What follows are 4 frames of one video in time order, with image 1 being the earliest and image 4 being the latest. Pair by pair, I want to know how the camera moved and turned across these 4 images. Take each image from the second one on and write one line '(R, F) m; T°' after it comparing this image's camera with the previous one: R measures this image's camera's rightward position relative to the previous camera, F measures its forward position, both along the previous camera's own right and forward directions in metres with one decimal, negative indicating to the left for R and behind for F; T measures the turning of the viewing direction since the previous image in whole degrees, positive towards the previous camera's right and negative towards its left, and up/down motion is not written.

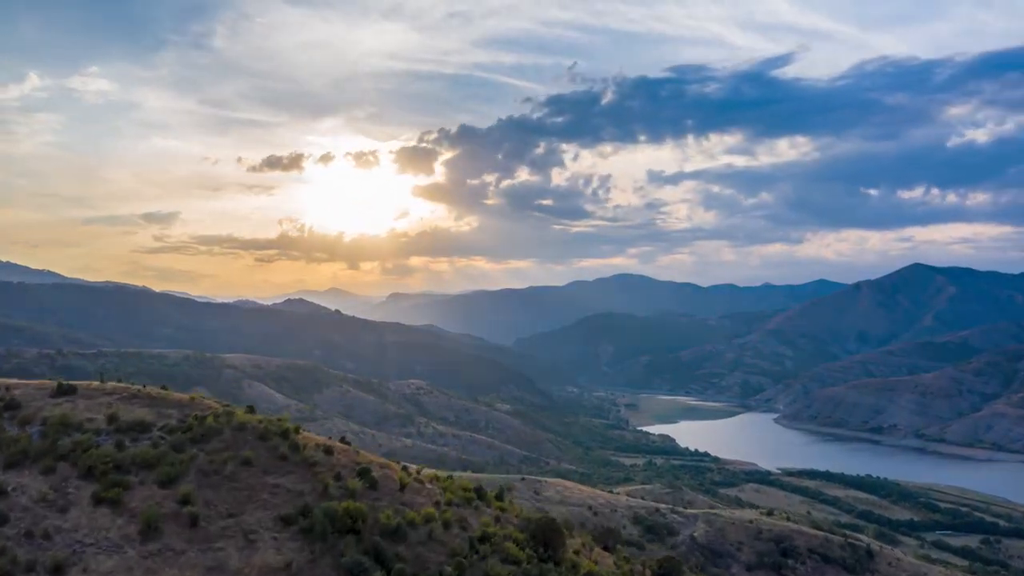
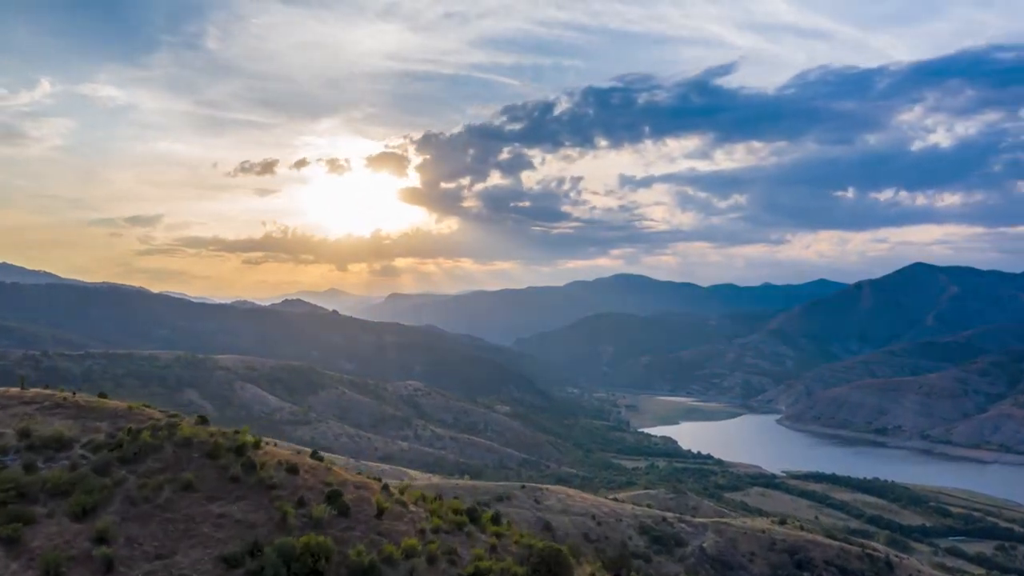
(0.0, +2.1) m; 0°
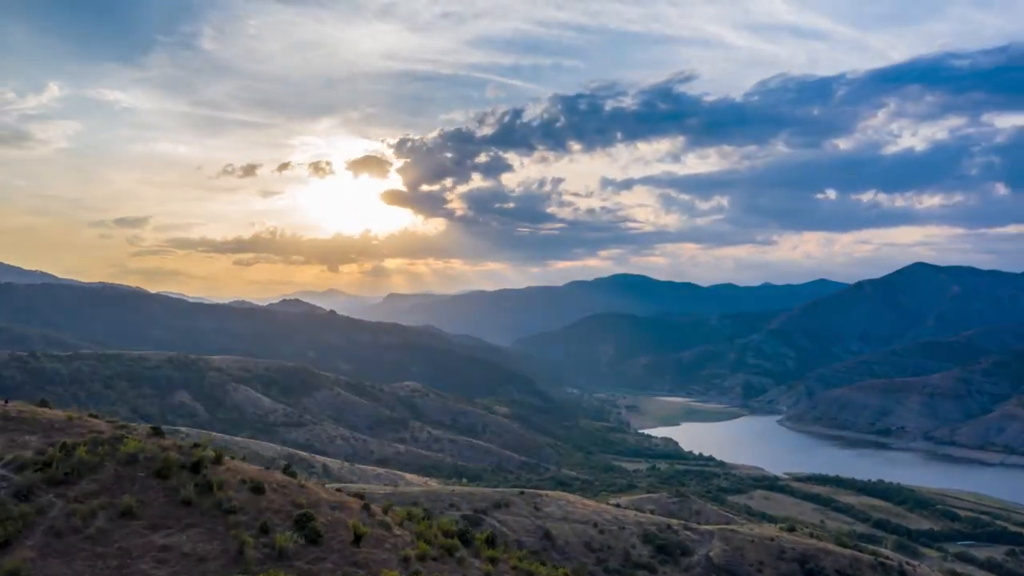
(0.0, +1.5) m; 0°
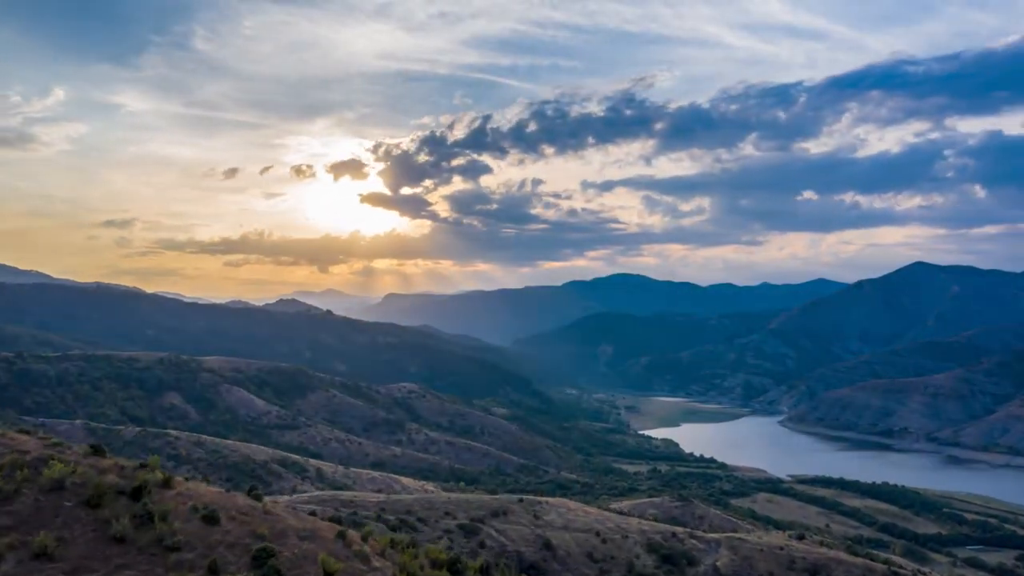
(0.0, +1.5) m; 0°
